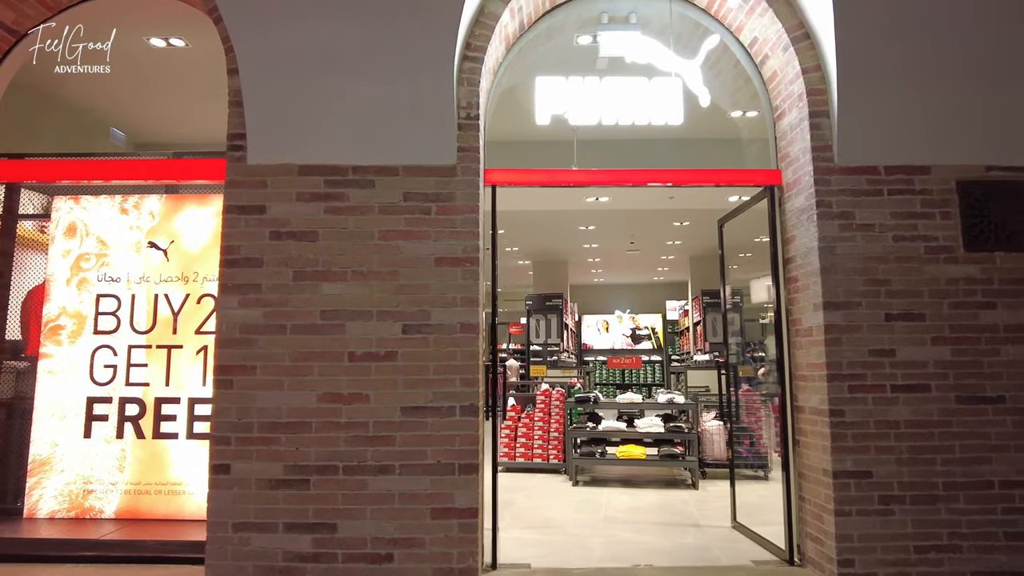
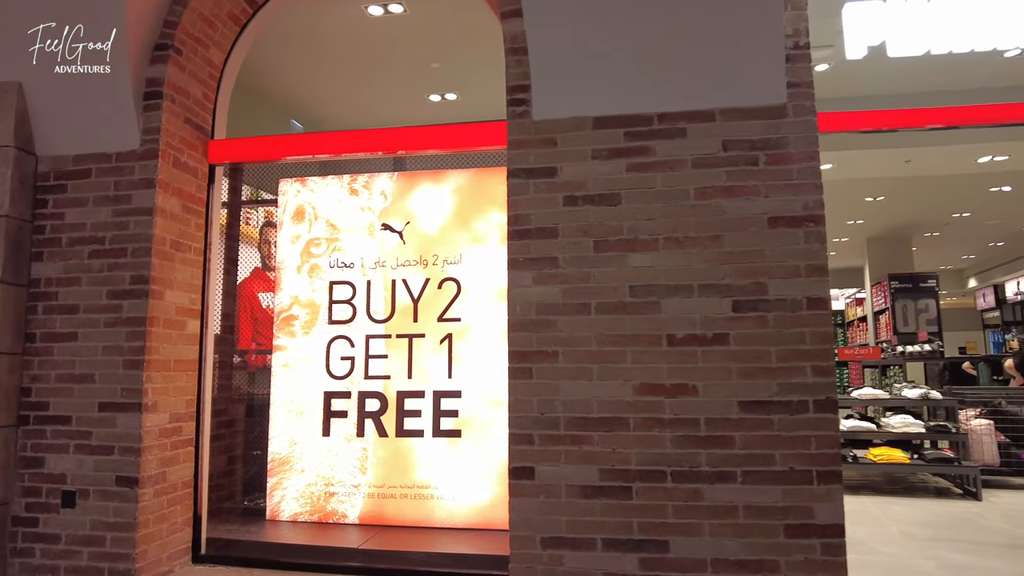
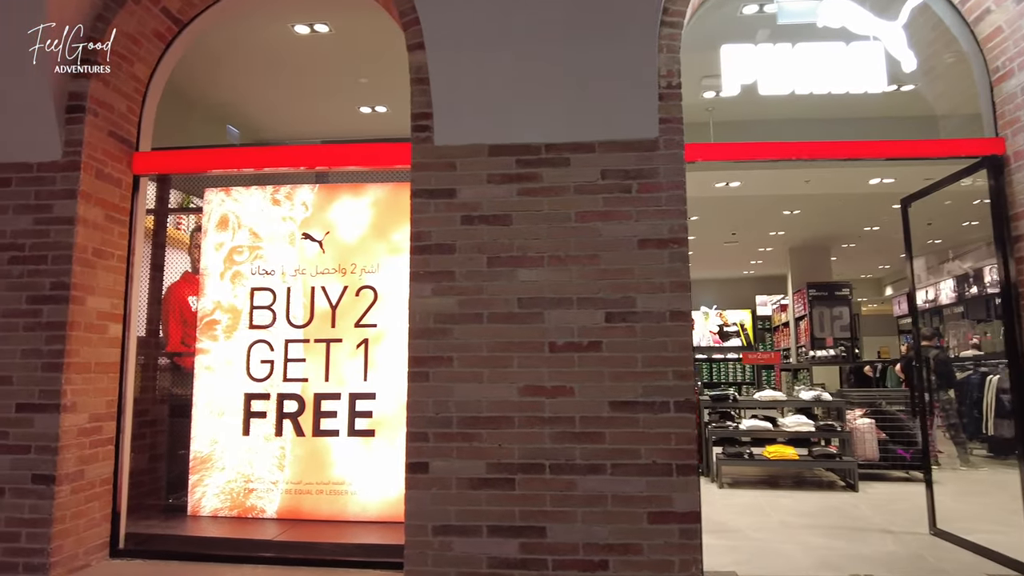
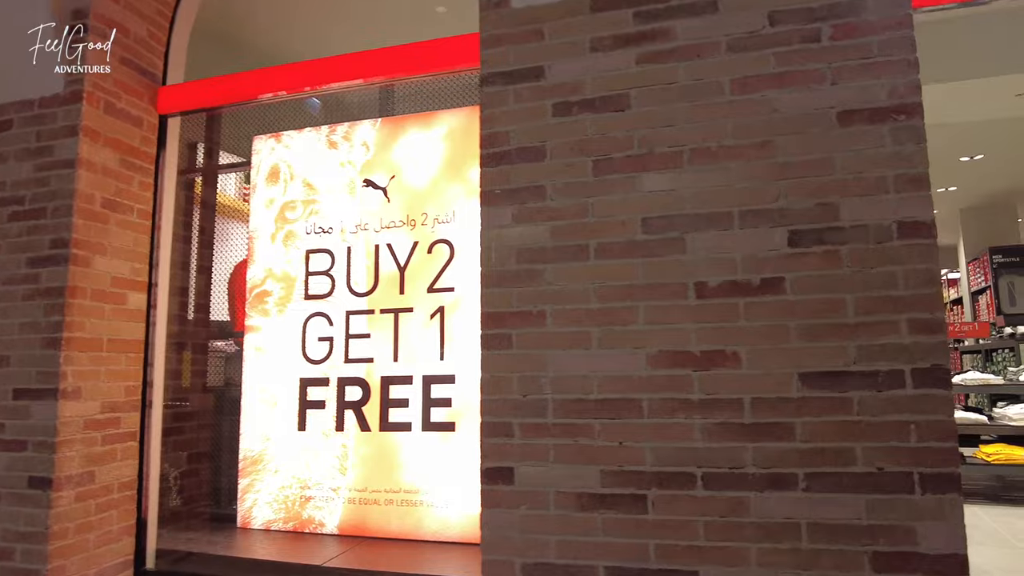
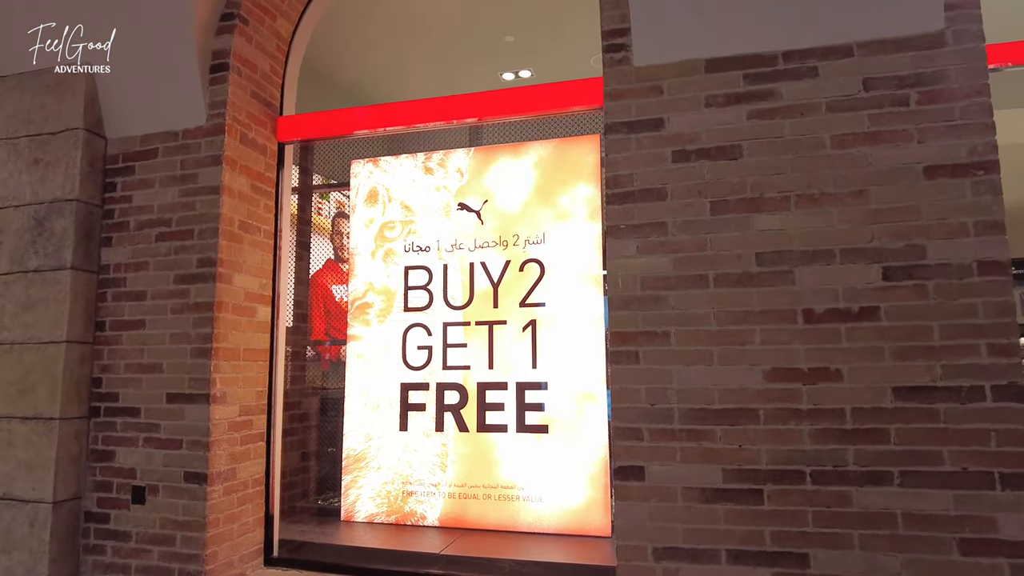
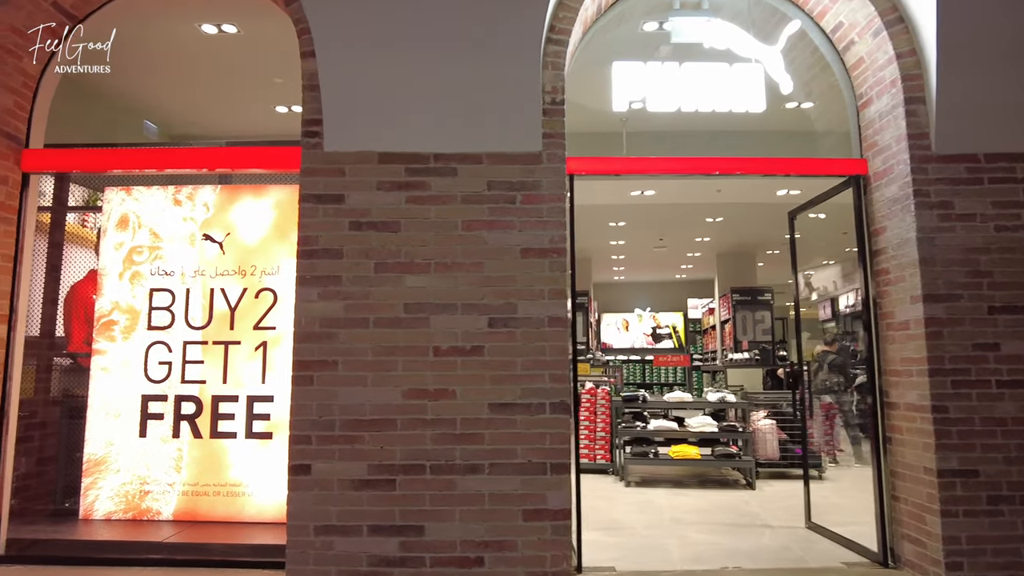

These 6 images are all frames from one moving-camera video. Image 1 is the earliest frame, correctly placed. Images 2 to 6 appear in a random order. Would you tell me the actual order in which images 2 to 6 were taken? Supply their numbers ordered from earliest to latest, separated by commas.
6, 3, 2, 5, 4
